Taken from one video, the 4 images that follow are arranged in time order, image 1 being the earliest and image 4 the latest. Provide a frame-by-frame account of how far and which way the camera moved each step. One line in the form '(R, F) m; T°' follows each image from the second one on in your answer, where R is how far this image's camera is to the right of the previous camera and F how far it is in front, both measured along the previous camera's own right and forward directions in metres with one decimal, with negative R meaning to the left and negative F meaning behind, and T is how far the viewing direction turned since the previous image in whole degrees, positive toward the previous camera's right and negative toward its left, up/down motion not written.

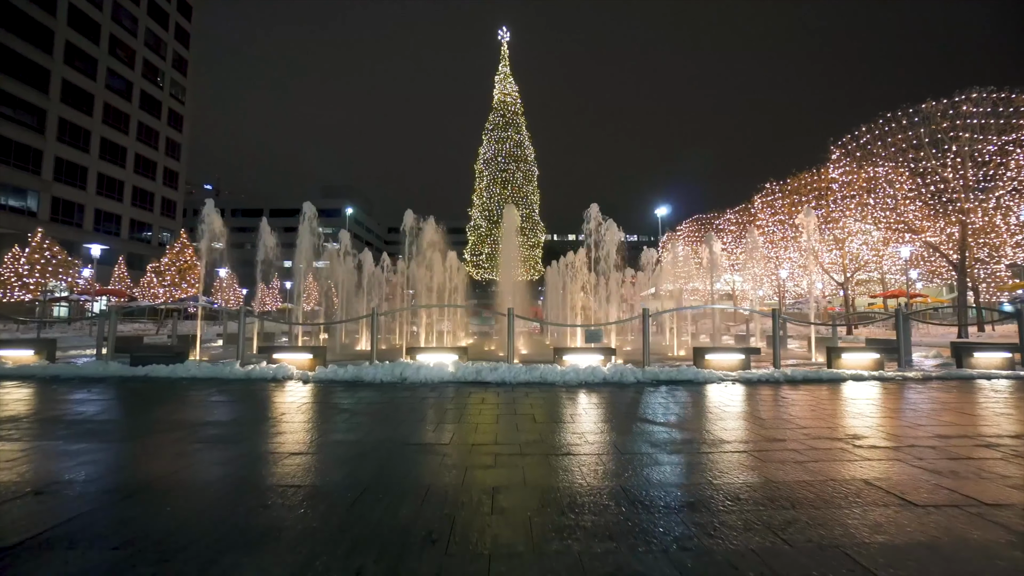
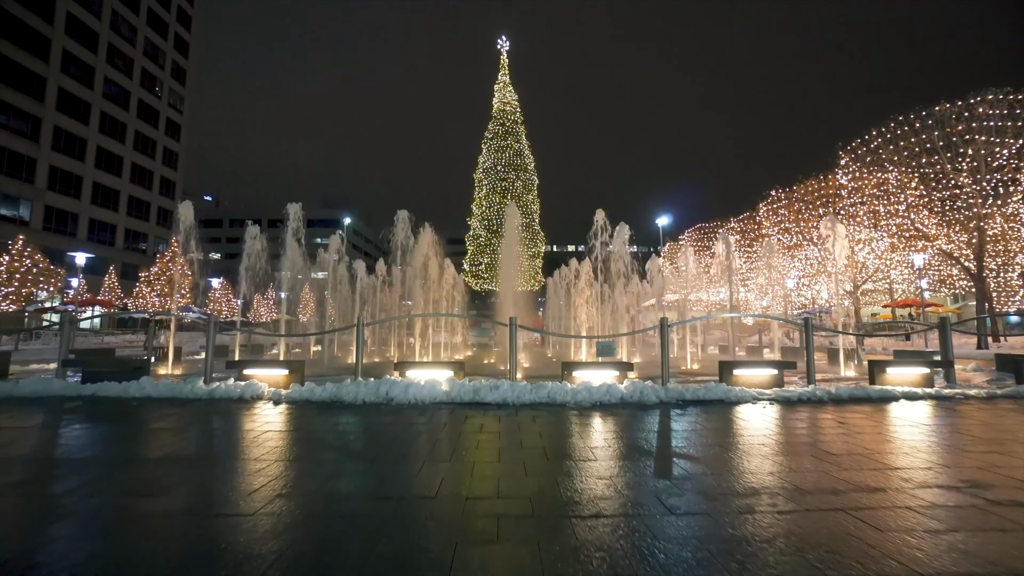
(0.0, +0.9) m; 0°
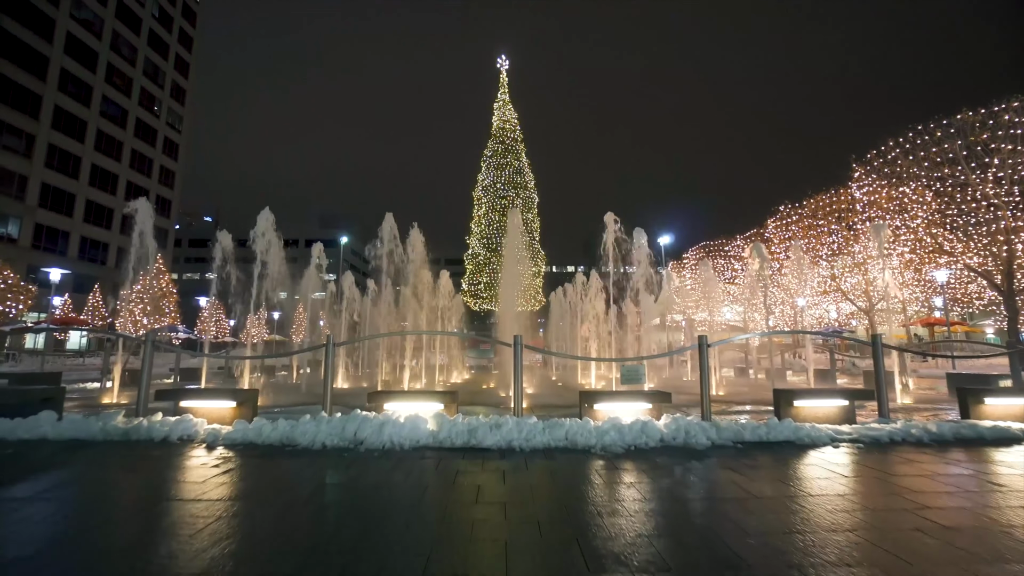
(-0.1, +1.4) m; 0°
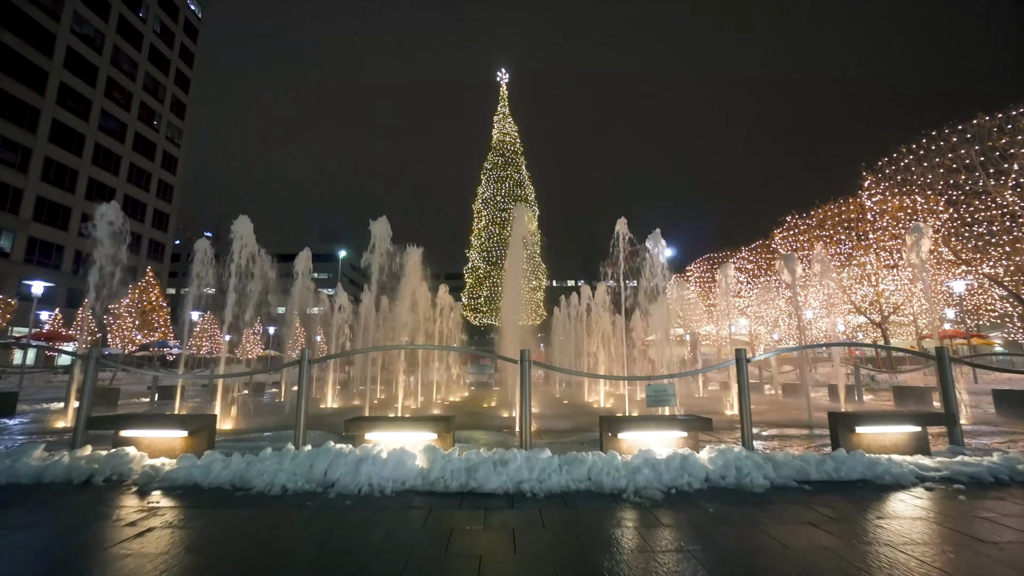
(-0.1, +0.9) m; 0°
